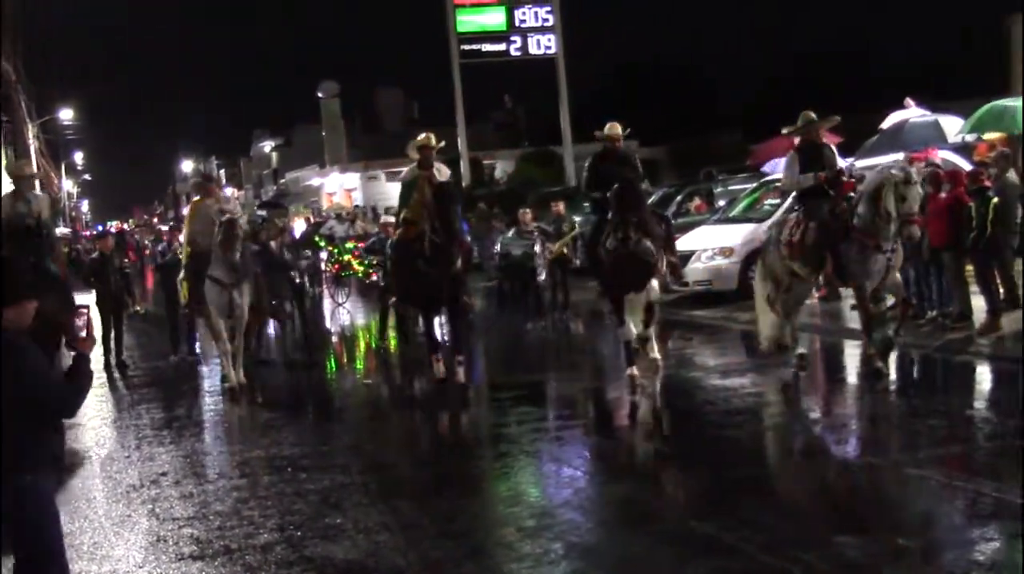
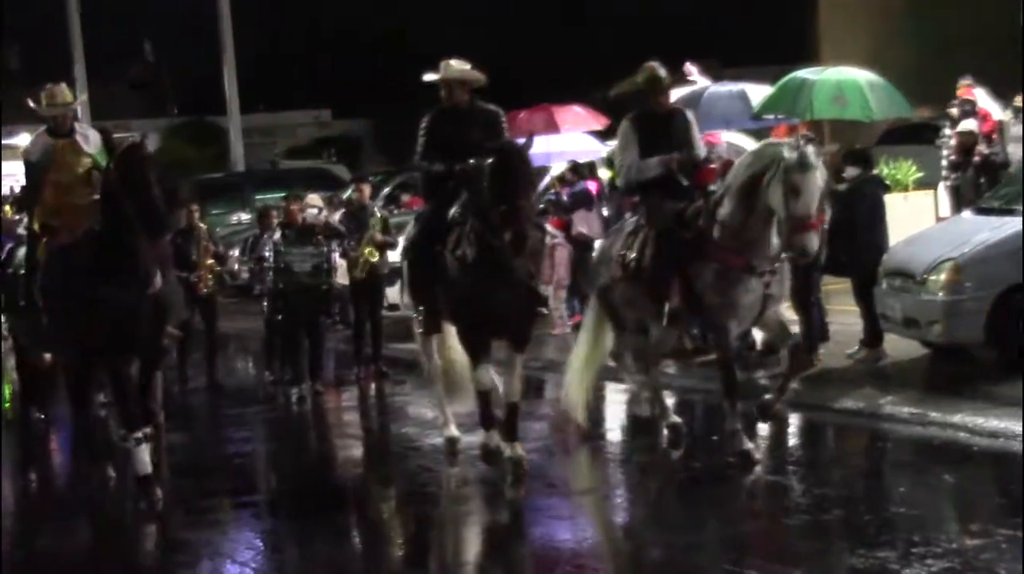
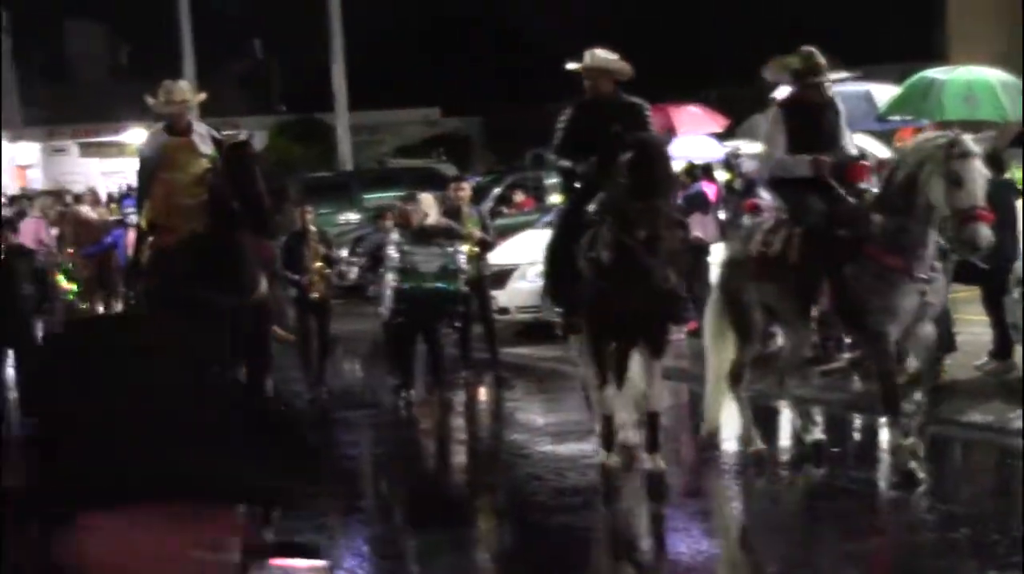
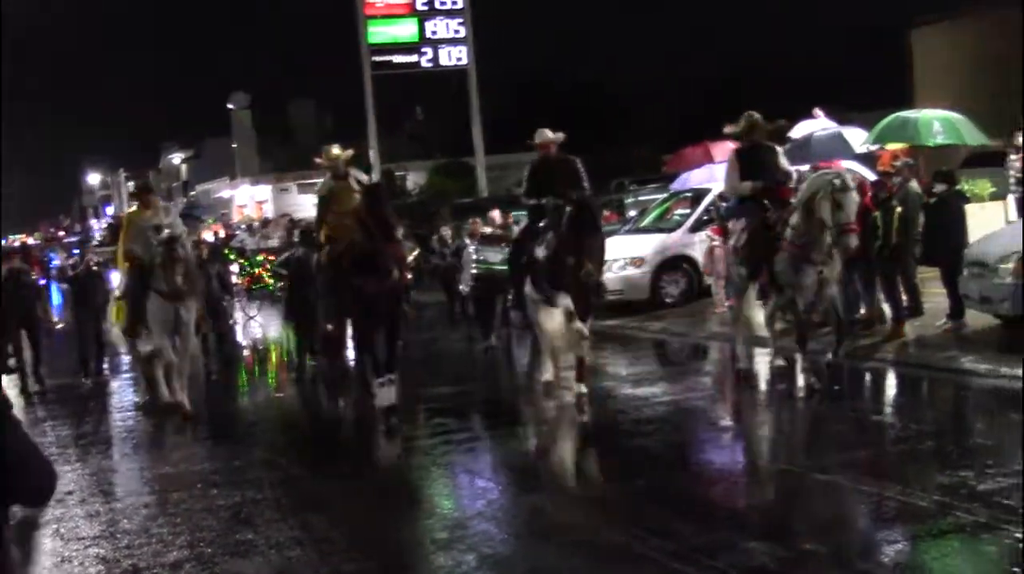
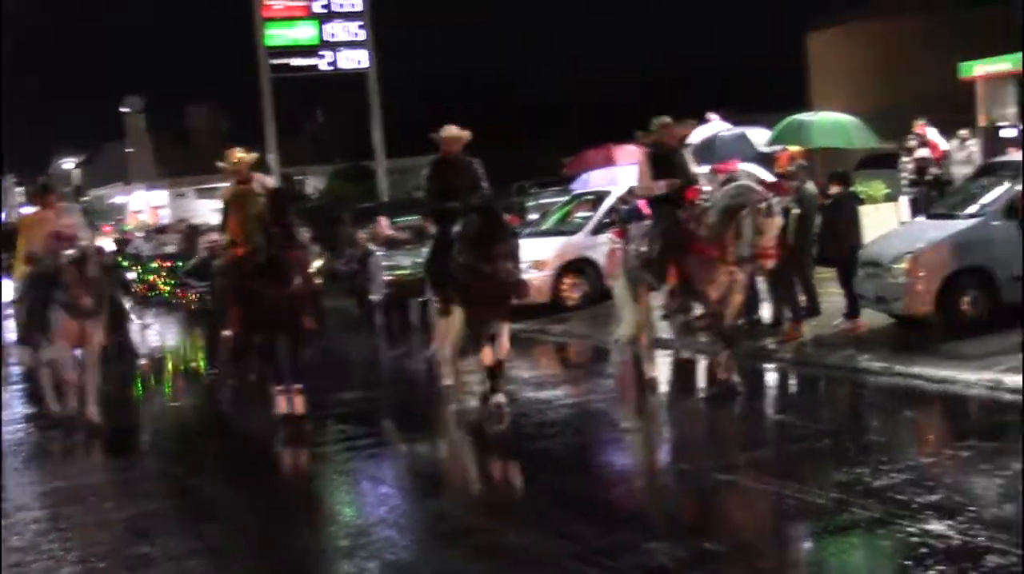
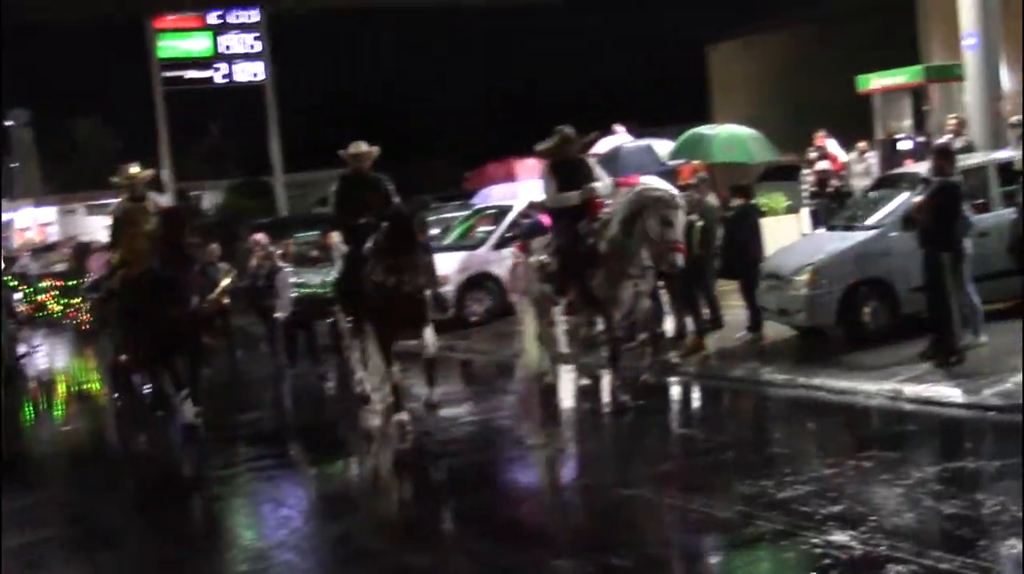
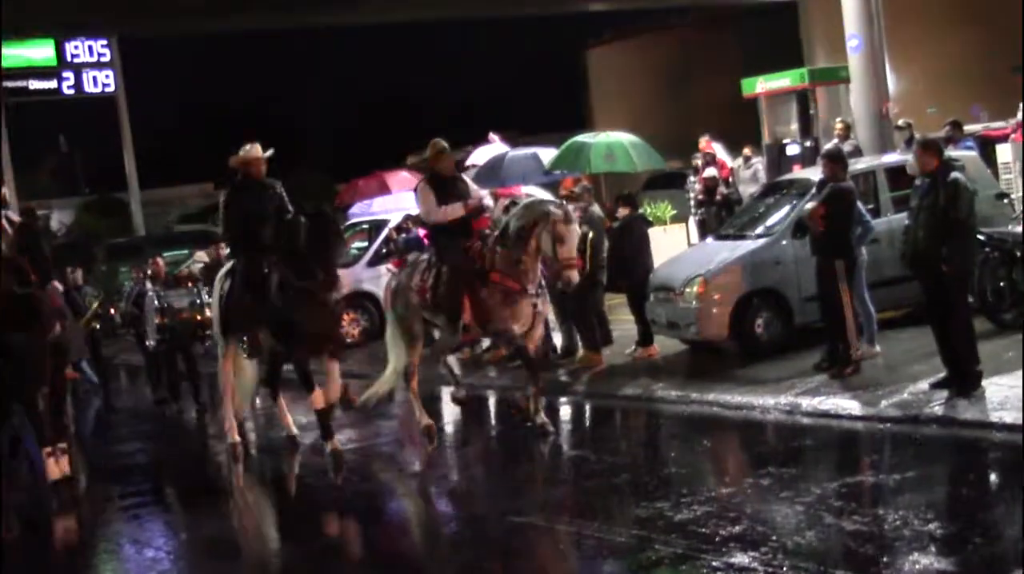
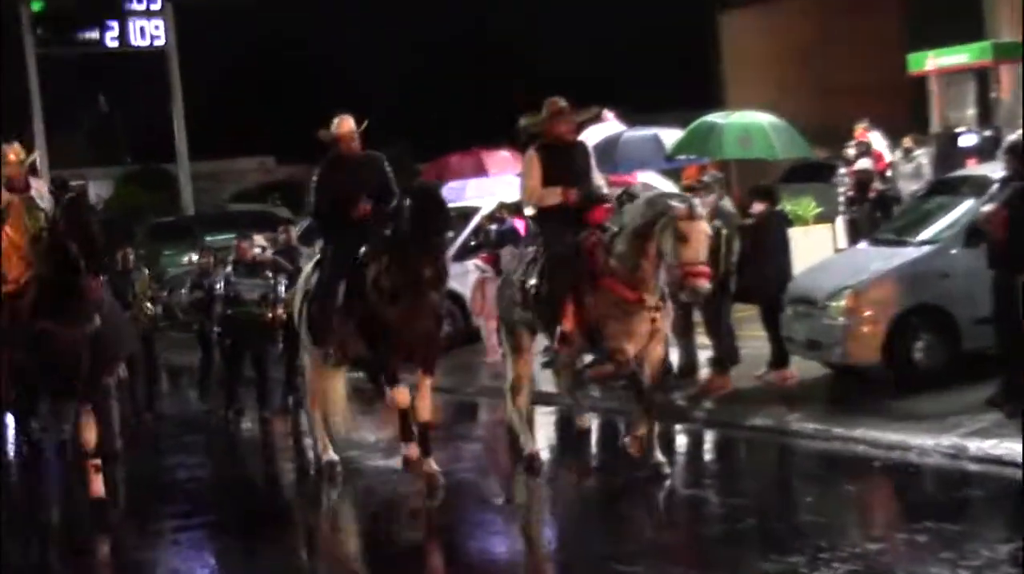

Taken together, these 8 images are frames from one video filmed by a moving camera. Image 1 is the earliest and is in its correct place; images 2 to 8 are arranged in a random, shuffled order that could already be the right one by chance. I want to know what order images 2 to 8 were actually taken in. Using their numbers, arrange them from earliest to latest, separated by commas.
4, 5, 6, 7, 8, 2, 3
